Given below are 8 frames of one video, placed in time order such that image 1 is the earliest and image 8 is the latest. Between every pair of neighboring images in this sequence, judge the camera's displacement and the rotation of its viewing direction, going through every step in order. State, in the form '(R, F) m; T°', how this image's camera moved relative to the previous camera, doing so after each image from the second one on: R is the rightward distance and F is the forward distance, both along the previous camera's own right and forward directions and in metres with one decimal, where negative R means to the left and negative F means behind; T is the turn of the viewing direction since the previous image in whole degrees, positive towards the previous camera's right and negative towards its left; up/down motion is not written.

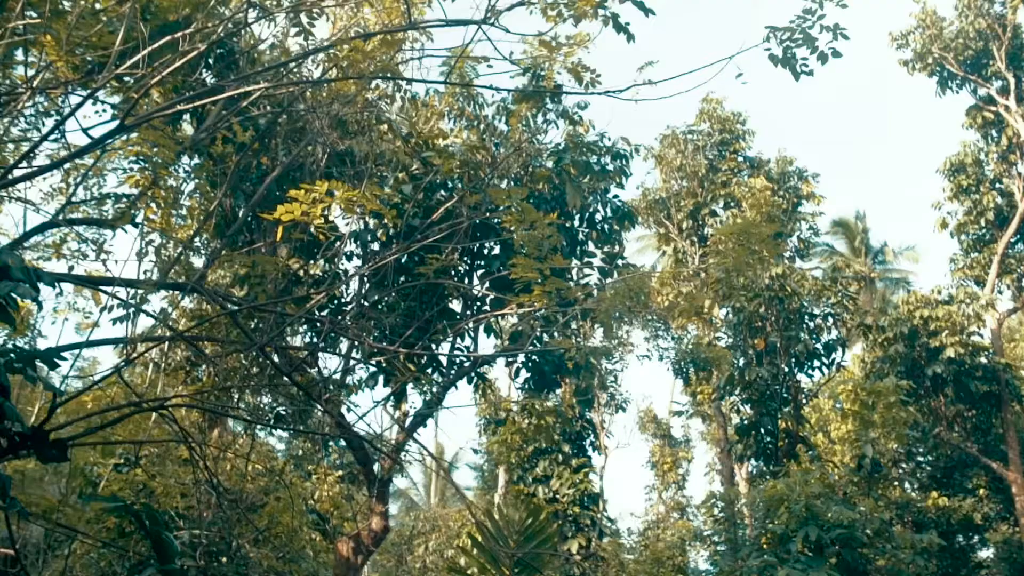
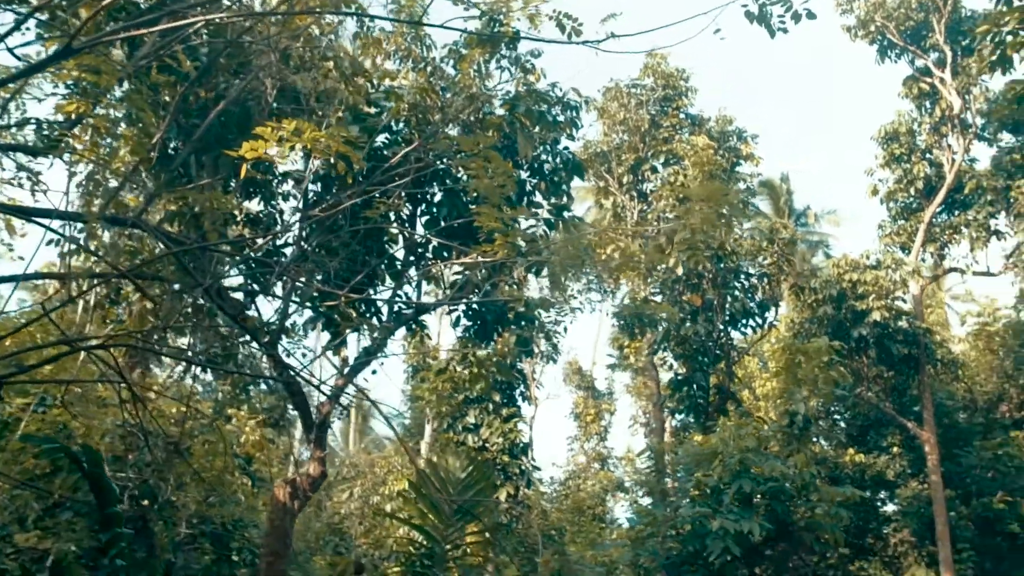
(-0.3, +0.1) m; +5°
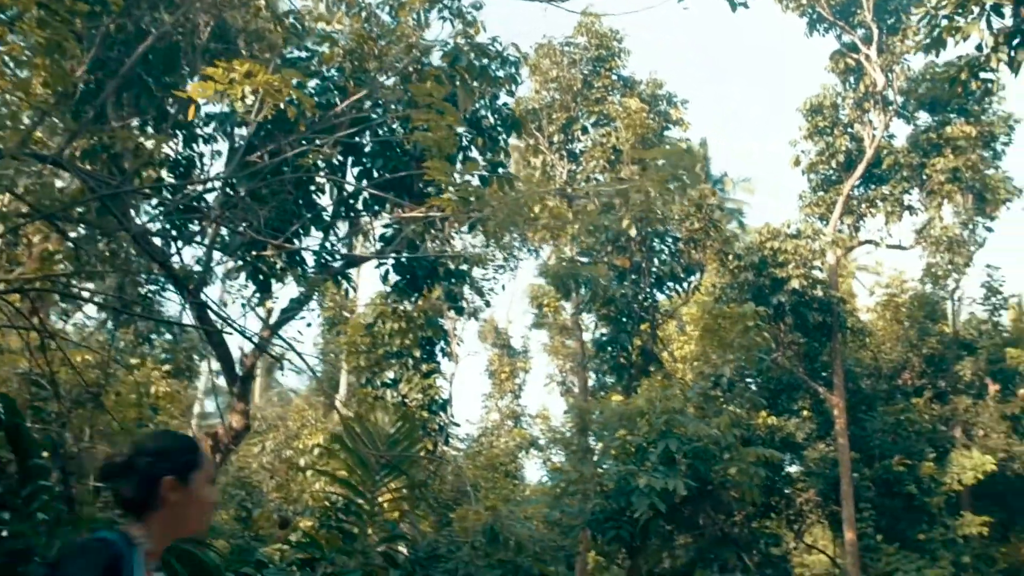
(-0.3, +0.1) m; +6°
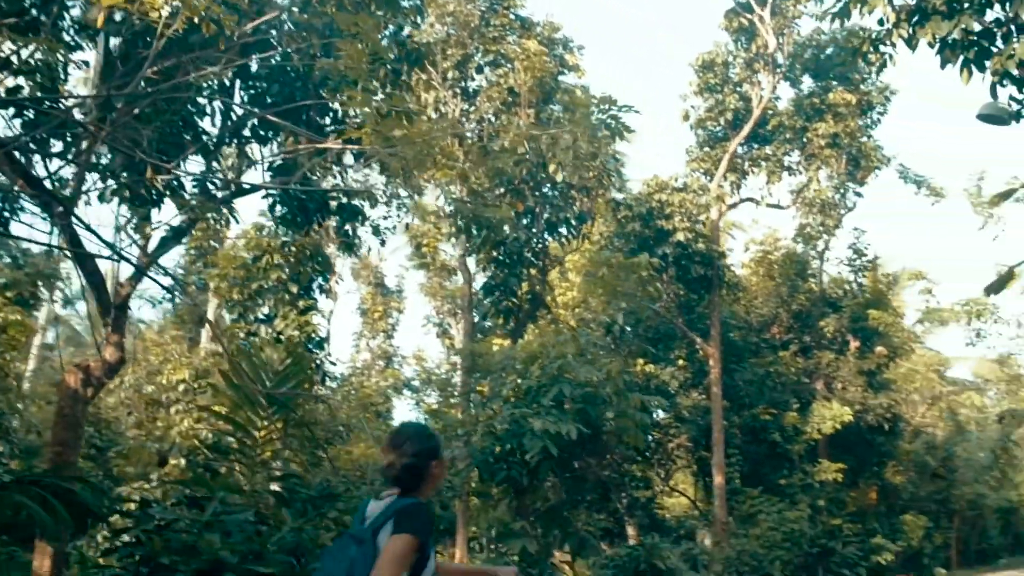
(-0.4, +0.2) m; +9°
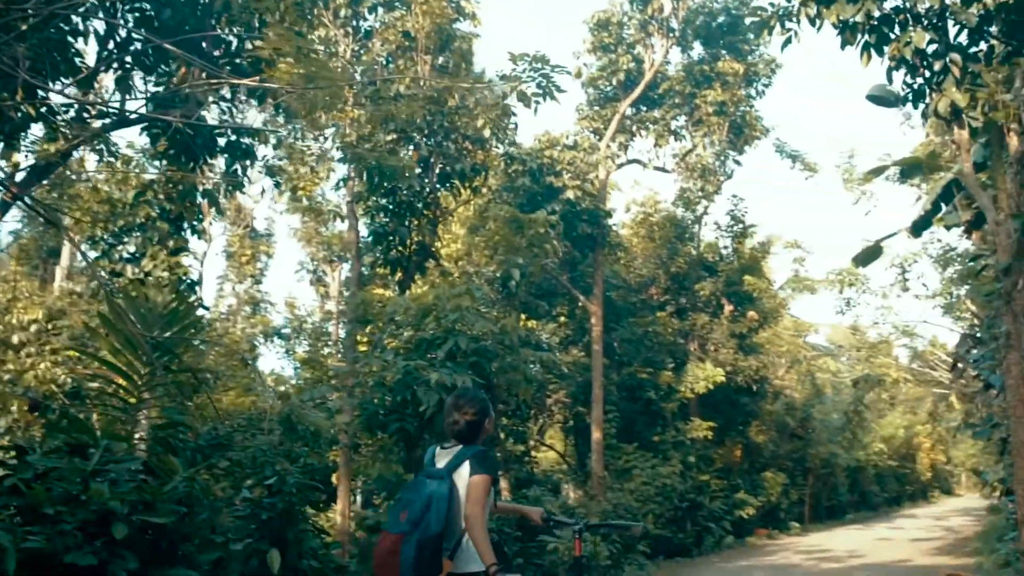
(-0.4, +0.2) m; +9°
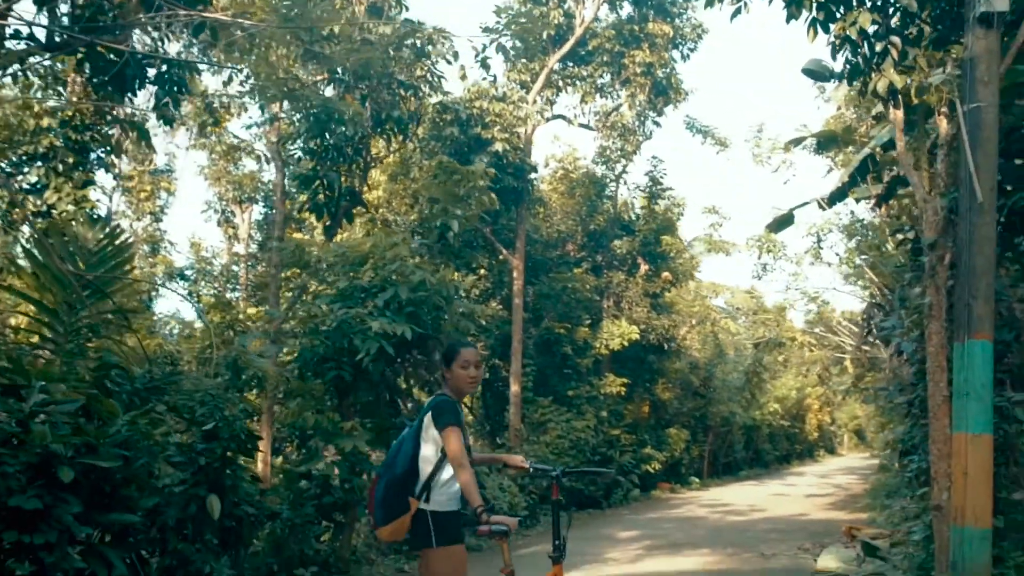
(-0.5, 0.0) m; +7°
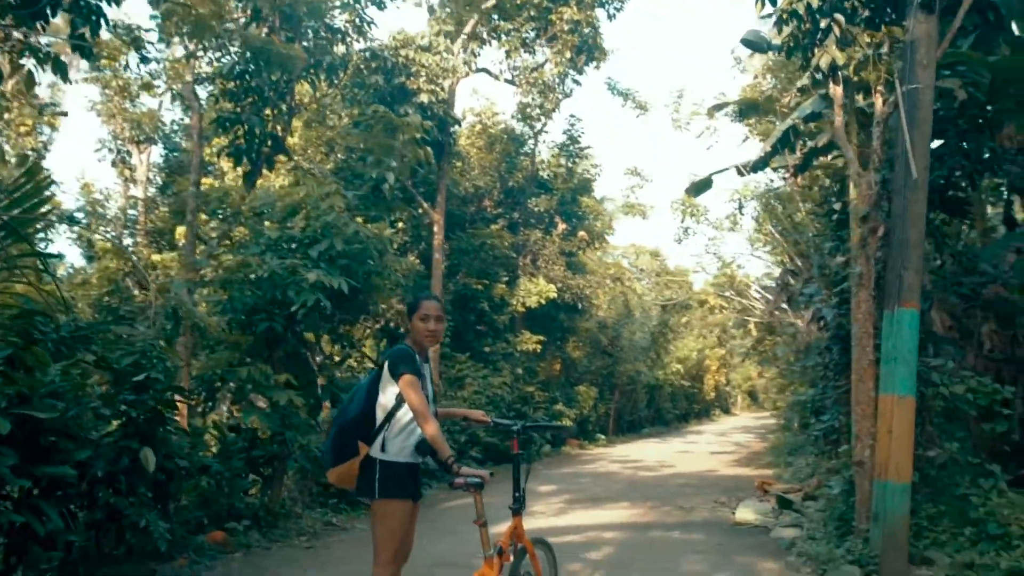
(-0.5, +0.1) m; +7°
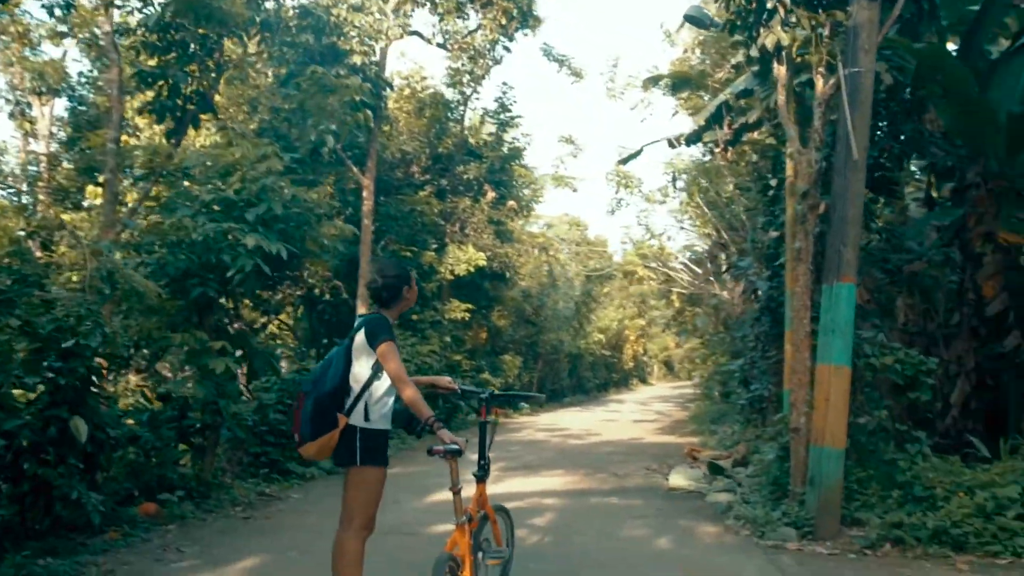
(-0.4, +0.1) m; +6°
